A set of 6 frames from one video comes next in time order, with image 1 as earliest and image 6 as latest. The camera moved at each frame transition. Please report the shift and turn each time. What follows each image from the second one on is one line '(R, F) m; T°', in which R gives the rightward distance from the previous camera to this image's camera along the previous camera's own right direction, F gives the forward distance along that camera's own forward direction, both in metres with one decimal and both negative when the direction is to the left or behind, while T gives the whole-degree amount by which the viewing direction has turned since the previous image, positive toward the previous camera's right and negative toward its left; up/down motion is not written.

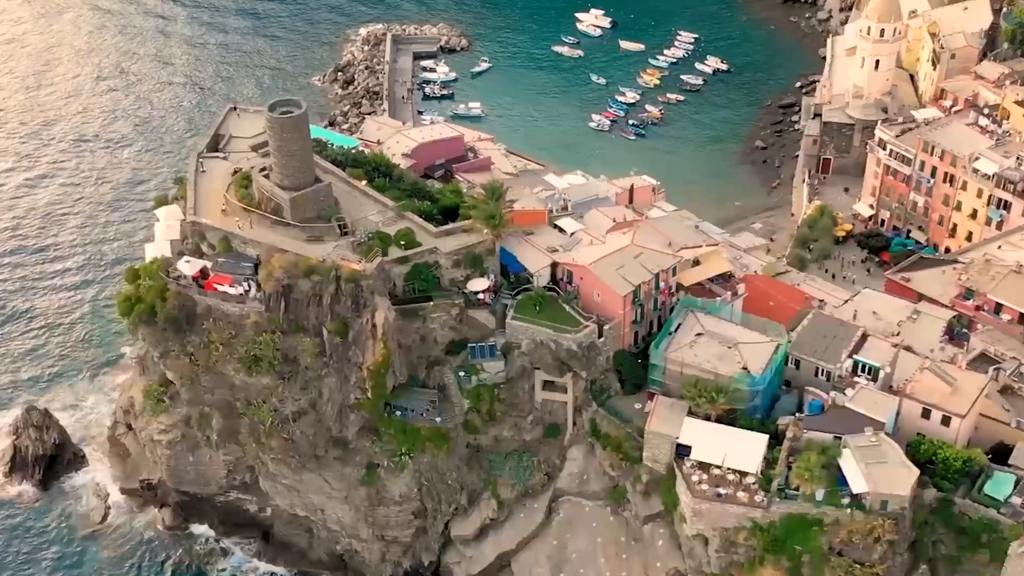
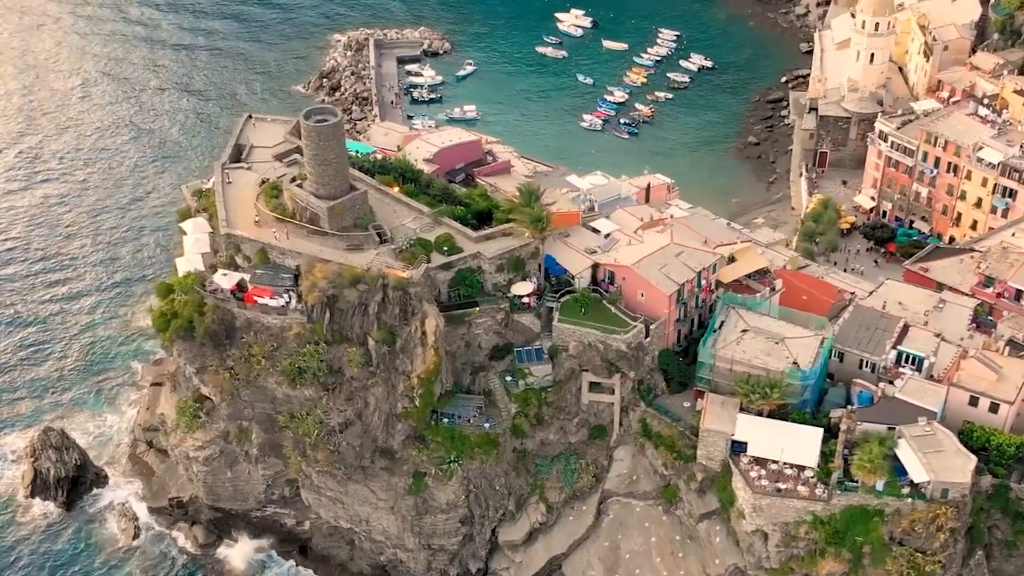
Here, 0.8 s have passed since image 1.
(-4.7, +0.3) m; +3°
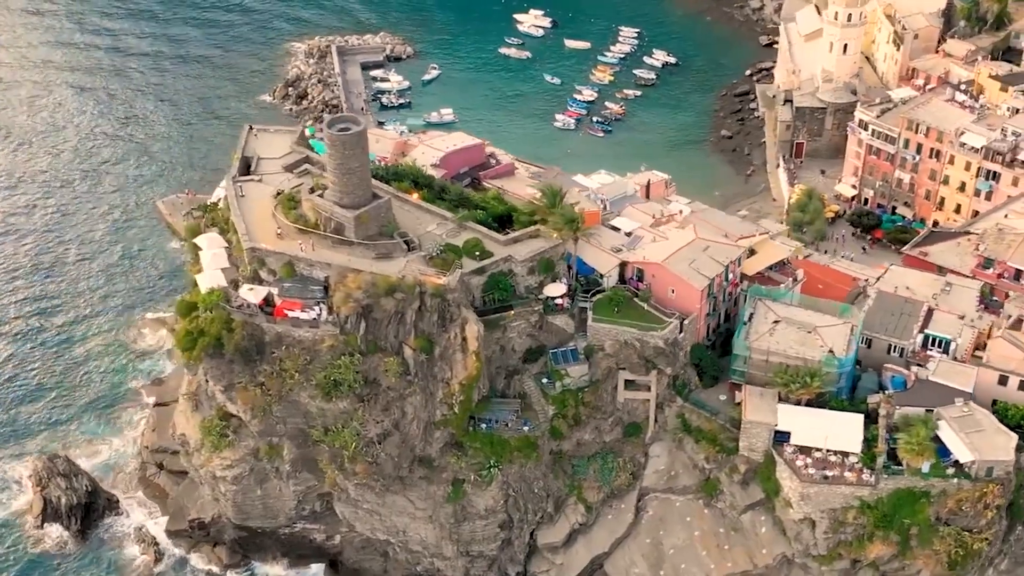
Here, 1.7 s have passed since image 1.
(-5.2, +0.3) m; +4°
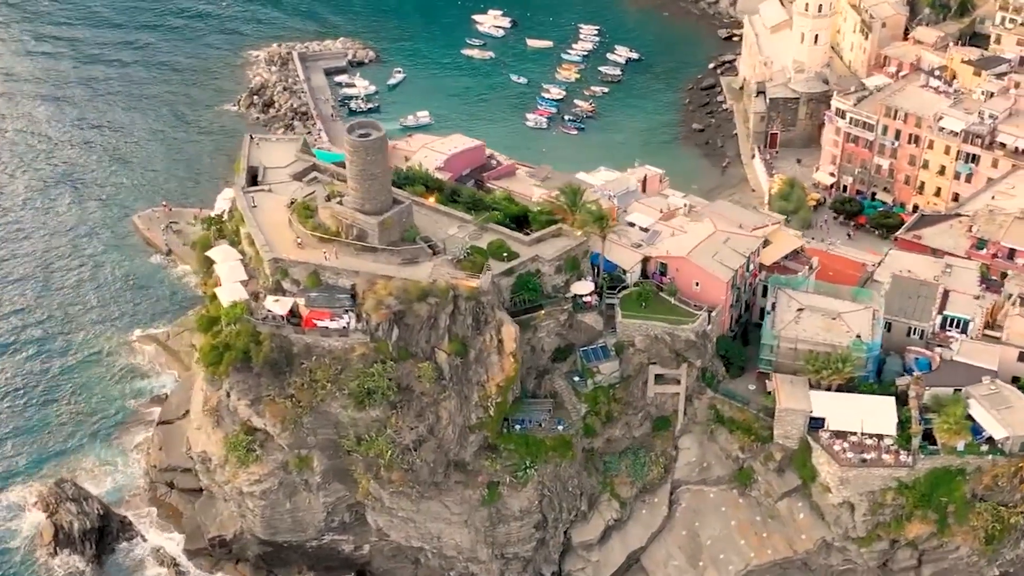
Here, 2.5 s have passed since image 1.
(-4.9, +0.2) m; +4°
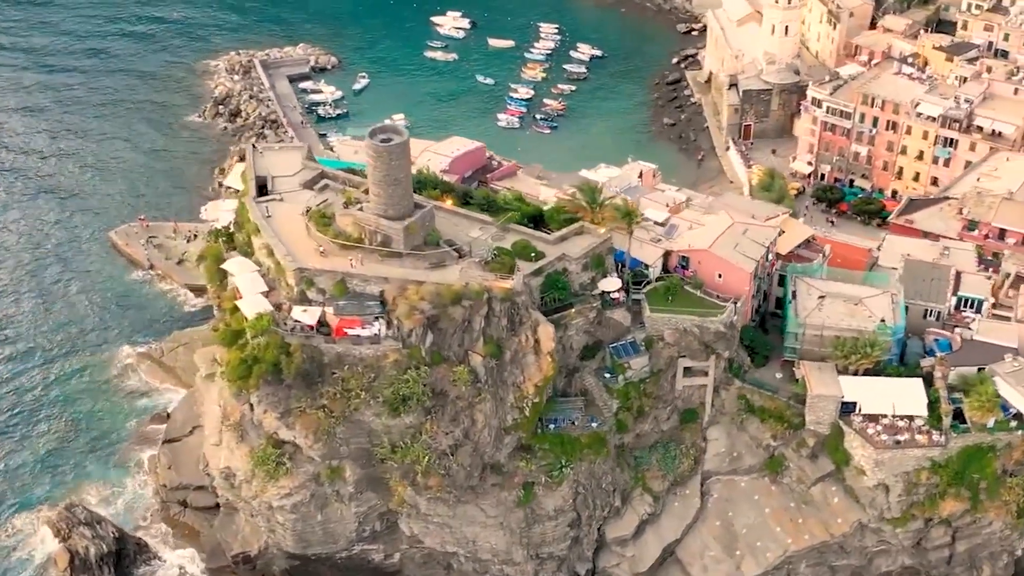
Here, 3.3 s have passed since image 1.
(-4.9, +0.2) m; +4°
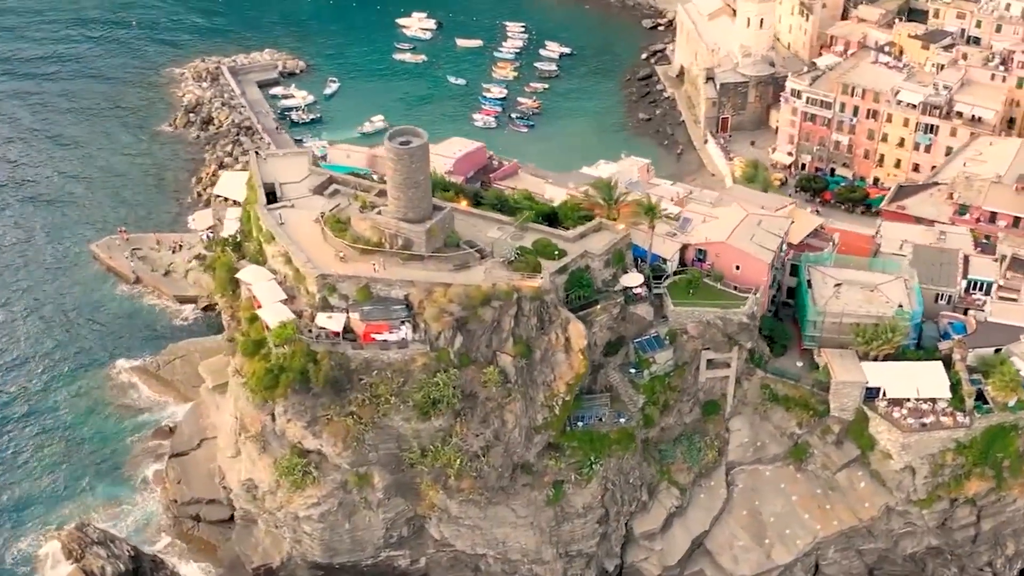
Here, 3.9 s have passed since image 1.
(-4.1, +0.2) m; +3°
